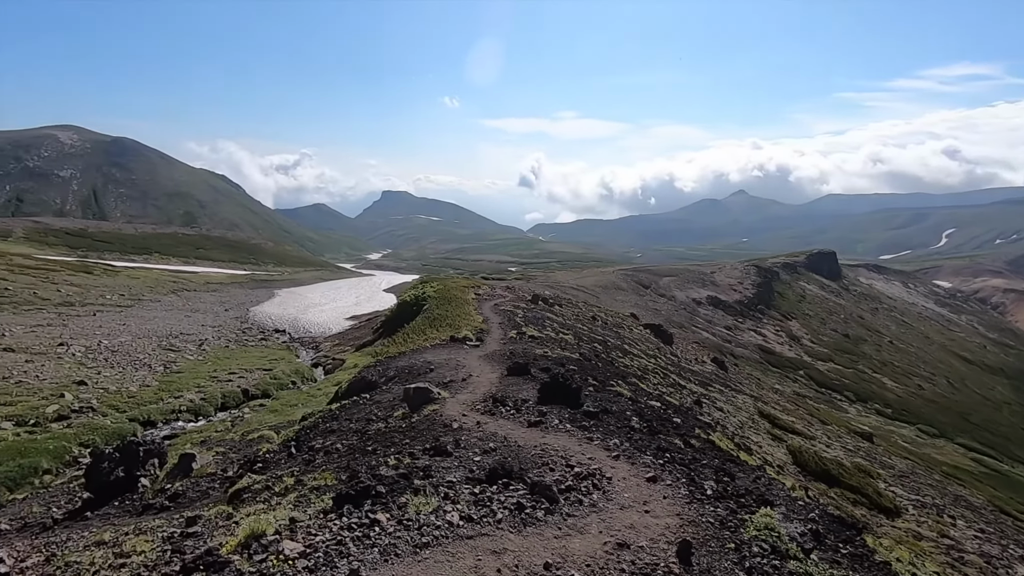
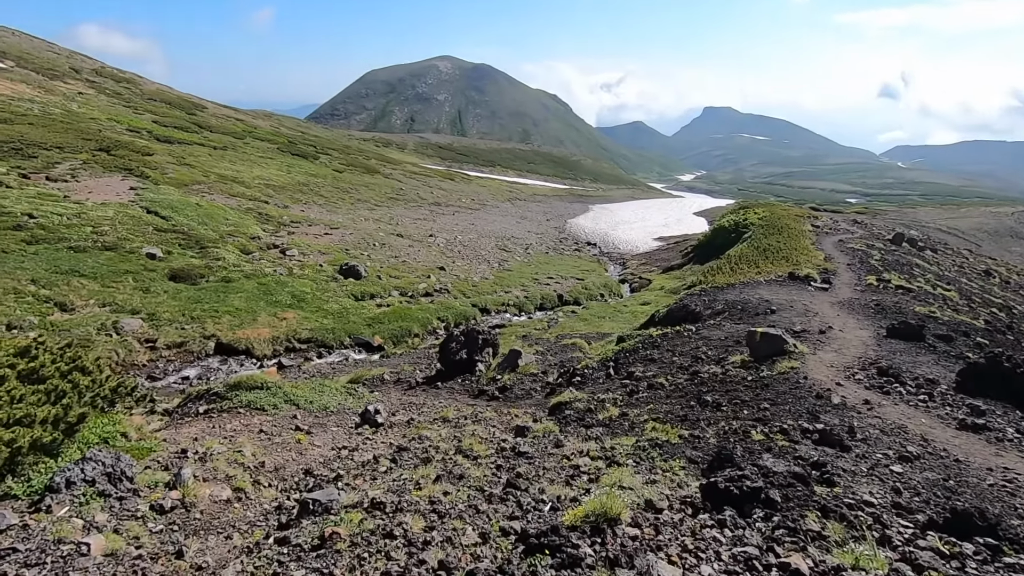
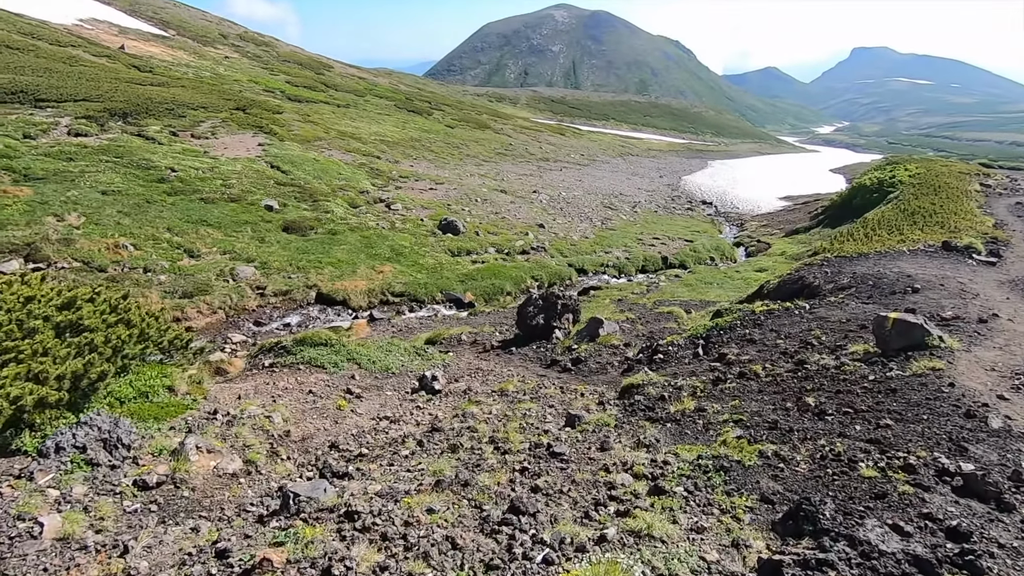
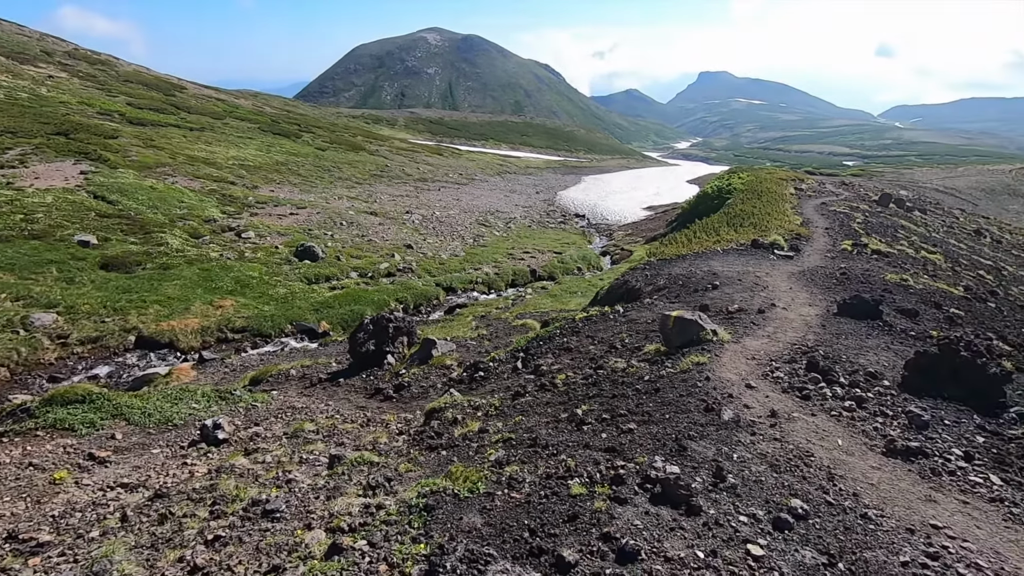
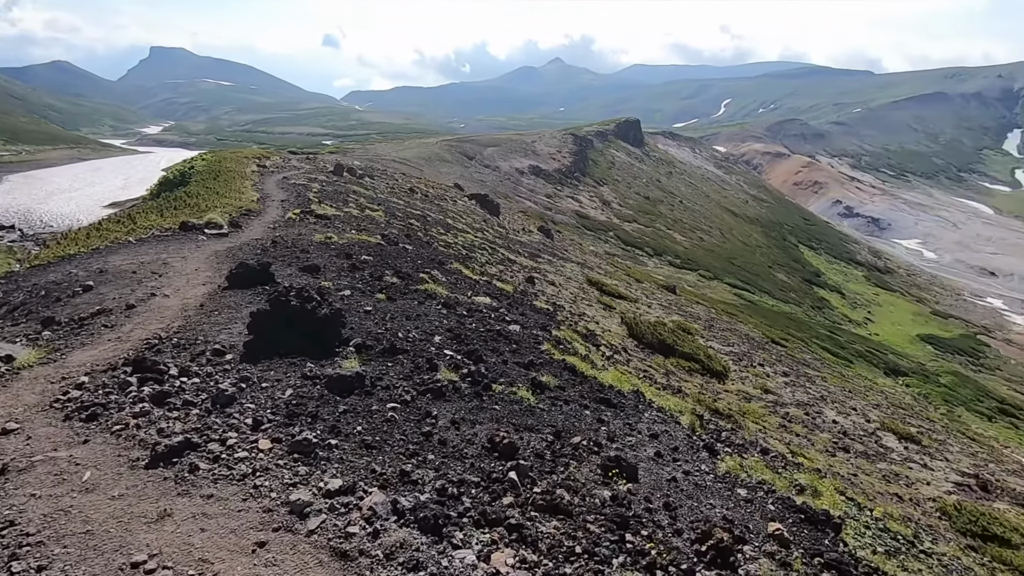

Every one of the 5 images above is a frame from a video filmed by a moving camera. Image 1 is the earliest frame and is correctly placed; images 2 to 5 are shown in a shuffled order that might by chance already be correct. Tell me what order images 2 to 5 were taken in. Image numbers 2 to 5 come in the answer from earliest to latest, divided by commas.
2, 3, 4, 5
